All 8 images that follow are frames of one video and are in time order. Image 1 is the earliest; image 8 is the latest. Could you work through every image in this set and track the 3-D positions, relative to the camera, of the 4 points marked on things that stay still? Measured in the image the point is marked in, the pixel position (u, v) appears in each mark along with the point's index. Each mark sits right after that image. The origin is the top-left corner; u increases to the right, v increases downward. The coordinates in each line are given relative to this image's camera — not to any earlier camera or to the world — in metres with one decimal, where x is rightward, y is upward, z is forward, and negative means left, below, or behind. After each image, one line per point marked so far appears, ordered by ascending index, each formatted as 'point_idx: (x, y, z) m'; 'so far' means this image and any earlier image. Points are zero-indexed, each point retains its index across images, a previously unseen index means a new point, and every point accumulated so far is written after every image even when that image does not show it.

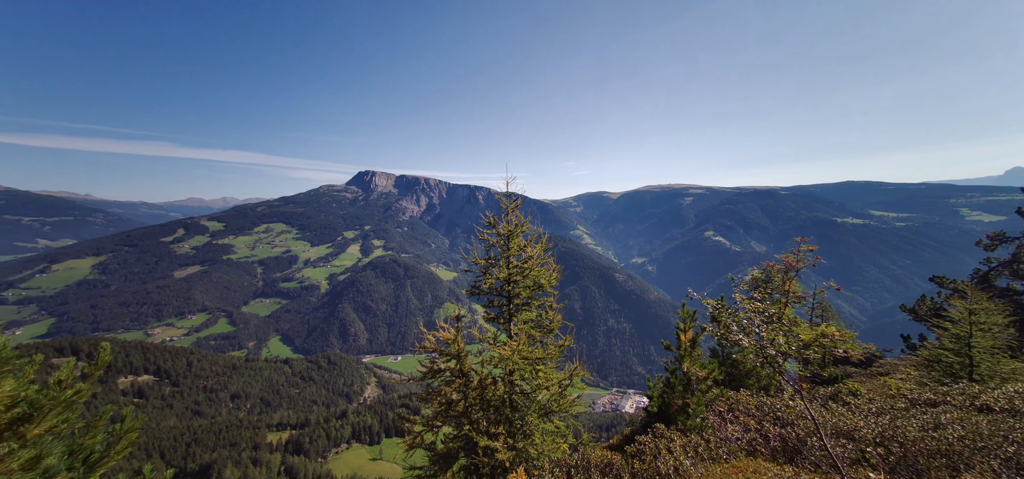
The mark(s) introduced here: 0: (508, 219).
0: (+0.1, +0.8, +19.0) m
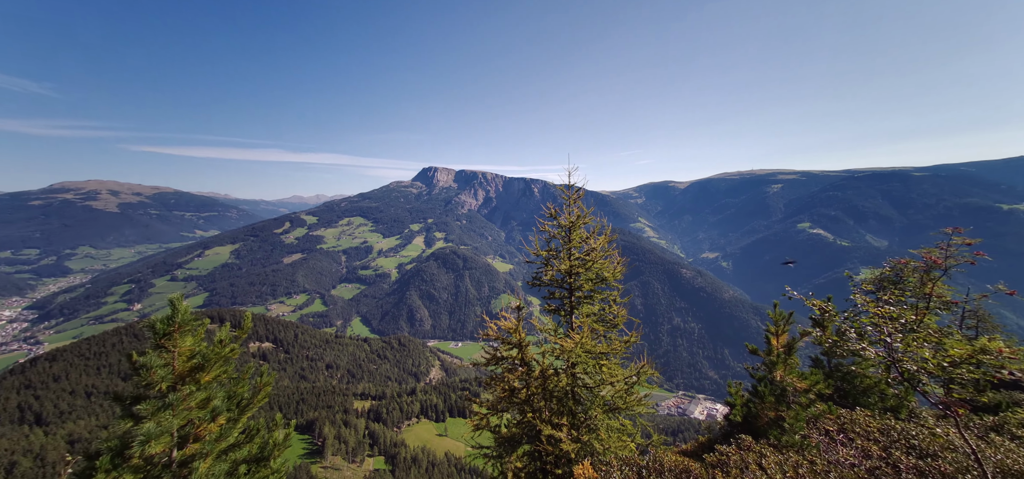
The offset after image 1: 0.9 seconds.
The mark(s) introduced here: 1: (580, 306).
0: (+2.3, +1.1, +18.4) m
1: (+2.5, -2.5, +17.5) m
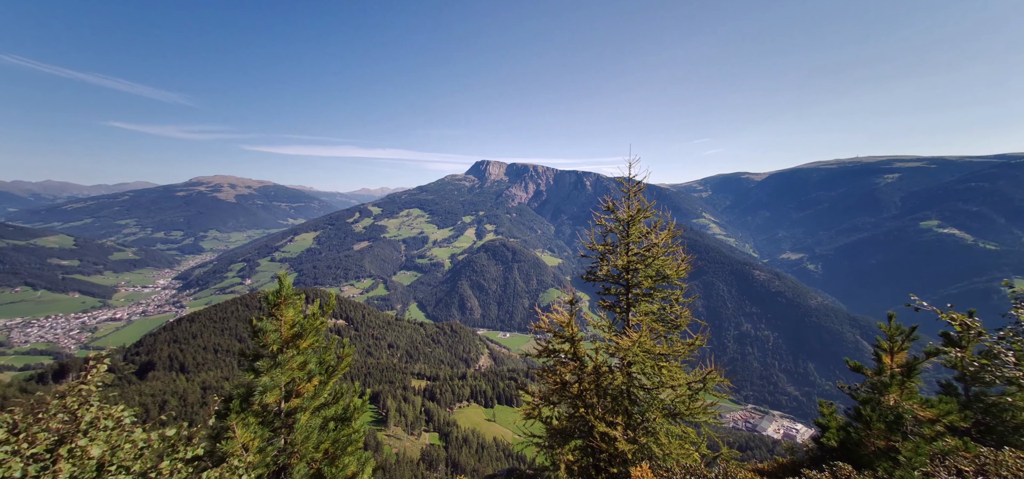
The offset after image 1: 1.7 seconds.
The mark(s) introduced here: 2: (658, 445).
0: (+4.4, +1.3, +17.5) m
1: (+4.4, -2.3, +16.7) m
2: (+4.7, -6.7, +15.3) m
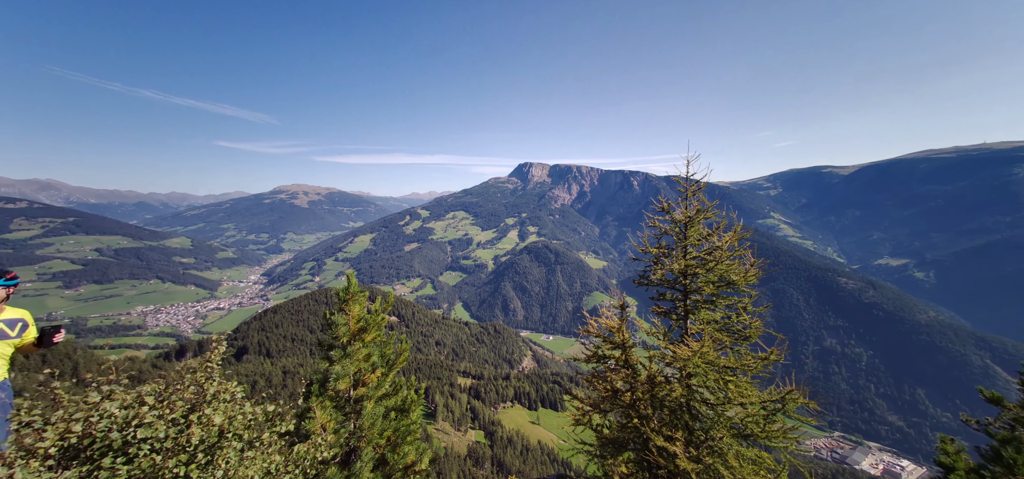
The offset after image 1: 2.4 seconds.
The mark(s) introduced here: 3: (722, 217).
0: (+6.1, +1.2, +16.5) m
1: (+6.1, -2.4, +15.6) m
2: (+6.2, -6.8, +14.2) m
3: (+7.3, +0.8, +16.8) m
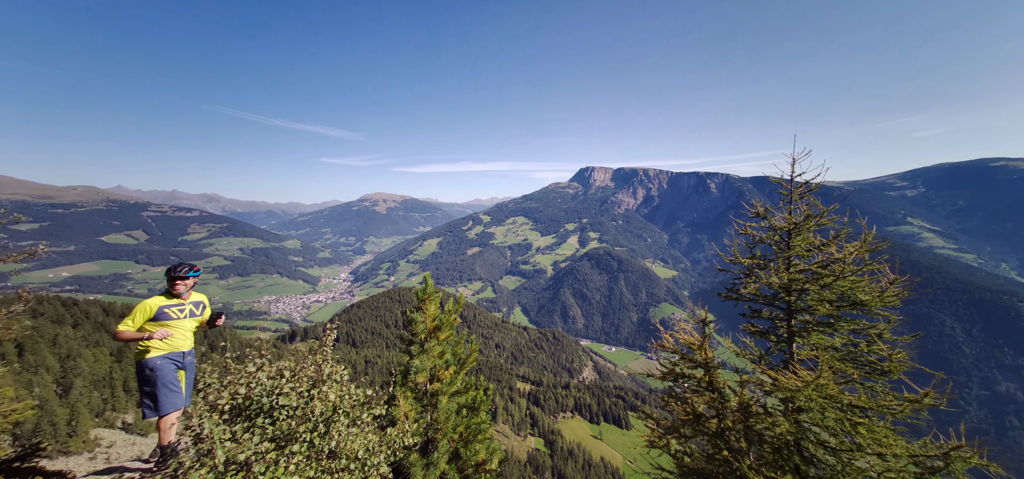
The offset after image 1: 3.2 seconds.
0: (+8.3, +0.9, +14.4) m
1: (+8.2, -2.7, +13.5) m
2: (+8.1, -7.1, +12.0) m
3: (+9.6, +0.5, +14.5) m
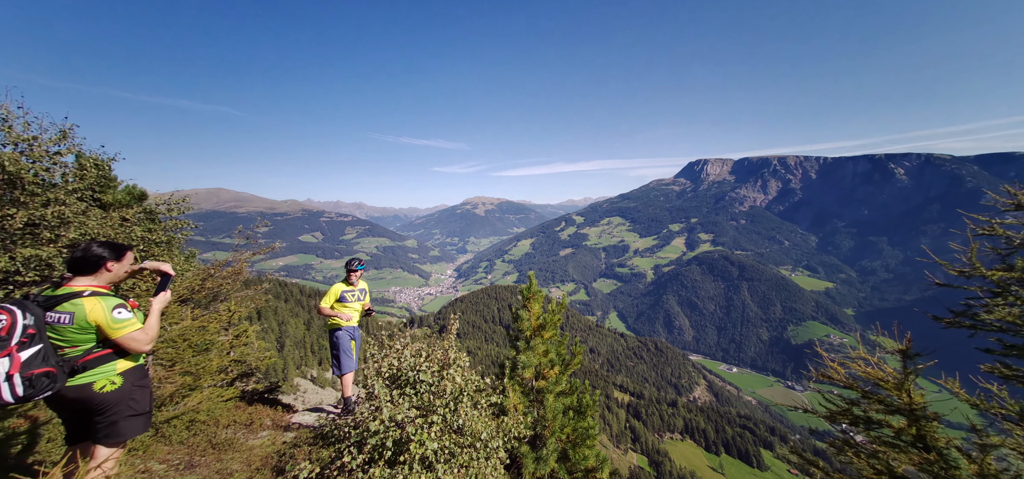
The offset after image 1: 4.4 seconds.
0: (+11.2, +0.8, +8.9) m
1: (+10.9, -2.8, +8.0) m
2: (+10.6, -7.2, +6.6) m
3: (+12.5, +0.4, +8.8) m
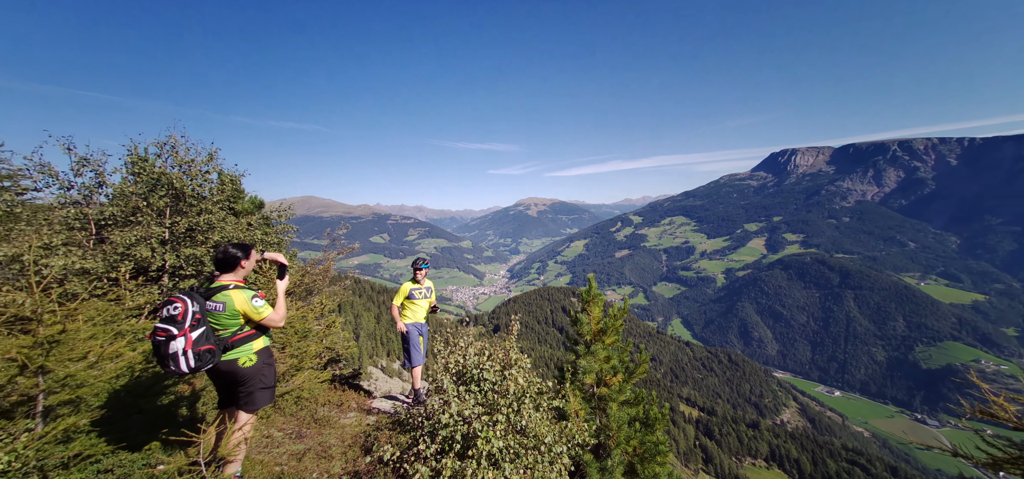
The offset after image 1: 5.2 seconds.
0: (+12.5, +0.8, +4.0) m
1: (+12.1, -2.8, +3.2) m
2: (+11.6, -7.2, +1.8) m
3: (+13.8, +0.4, +3.8) m
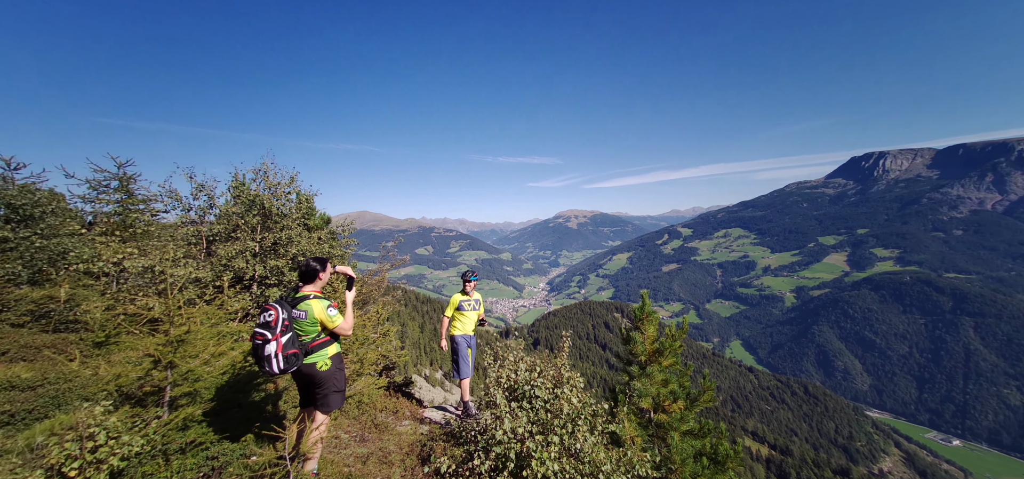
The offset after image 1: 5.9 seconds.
0: (+13.1, +0.5, -0.7) m
1: (+12.6, -3.1, -1.6) m
2: (+12.0, -7.4, -3.0) m
3: (+14.3, +0.1, -1.0) m
